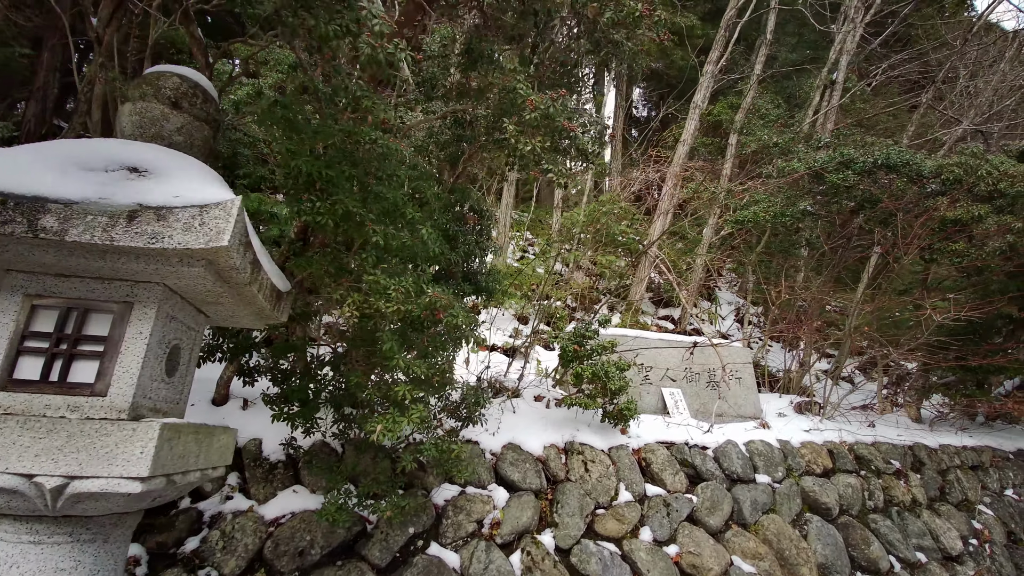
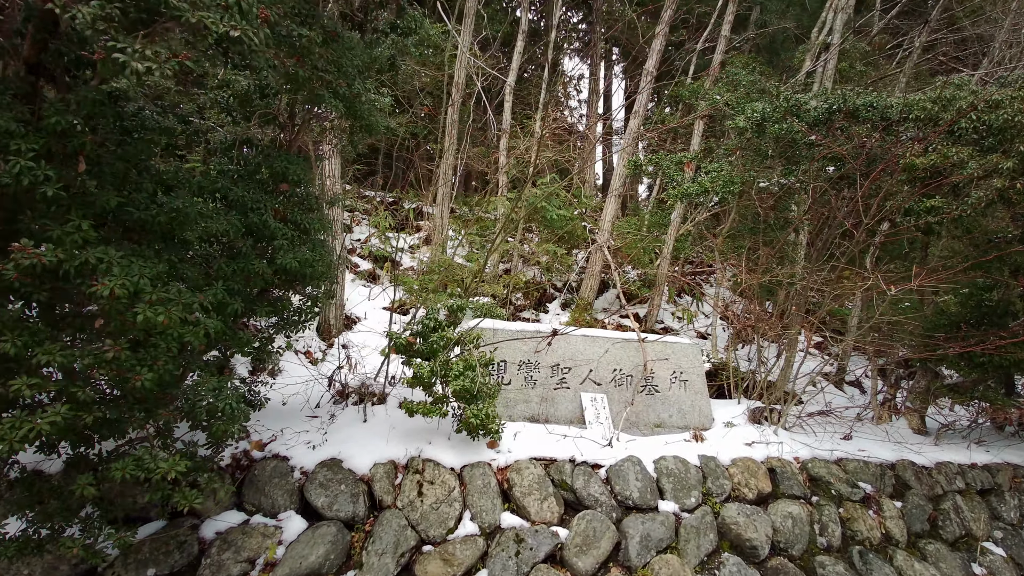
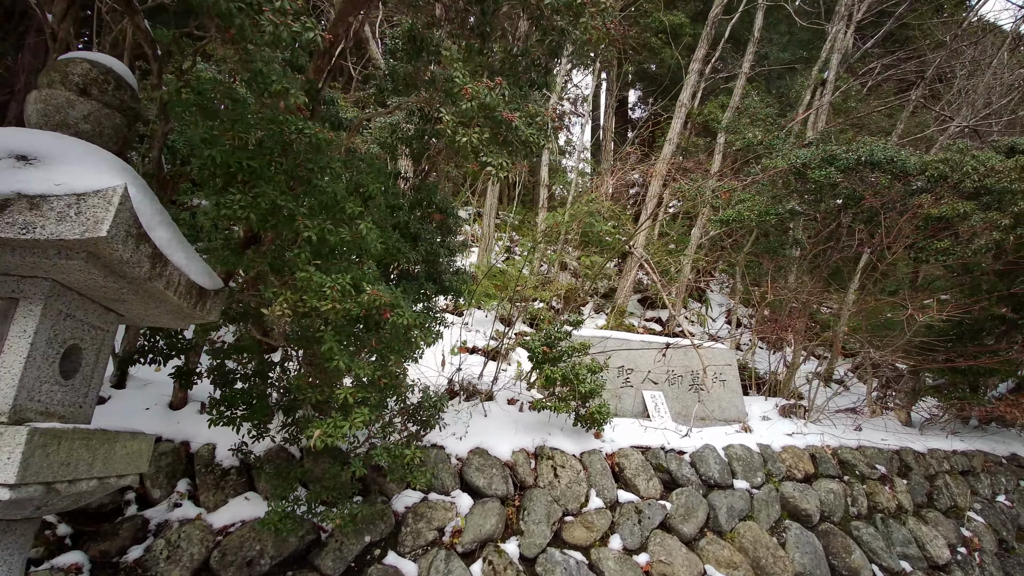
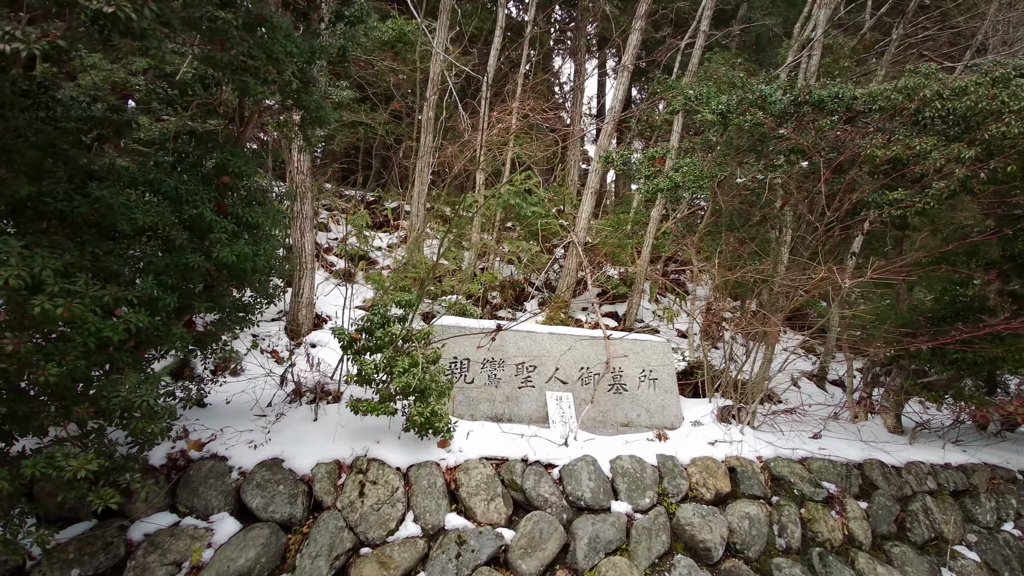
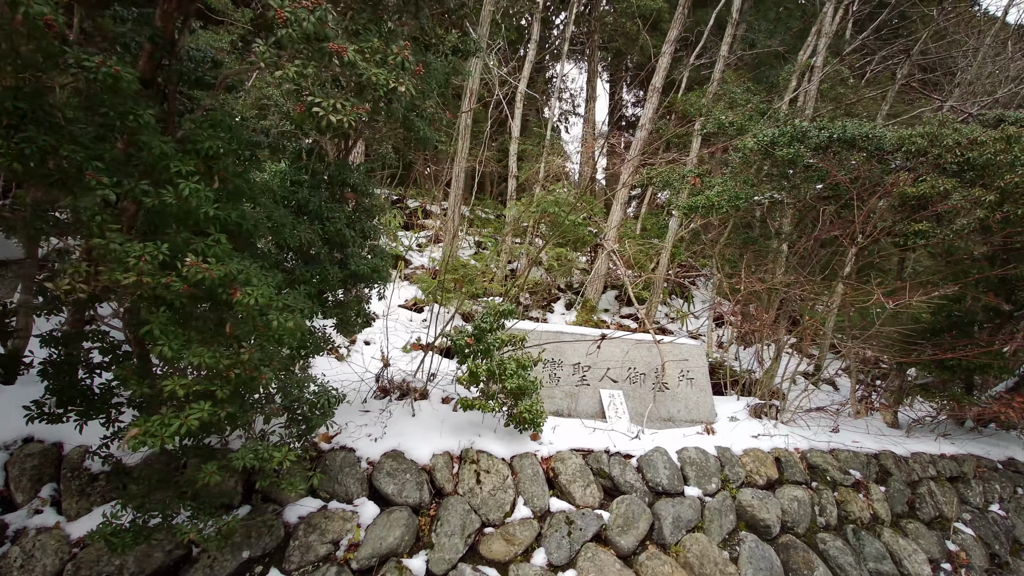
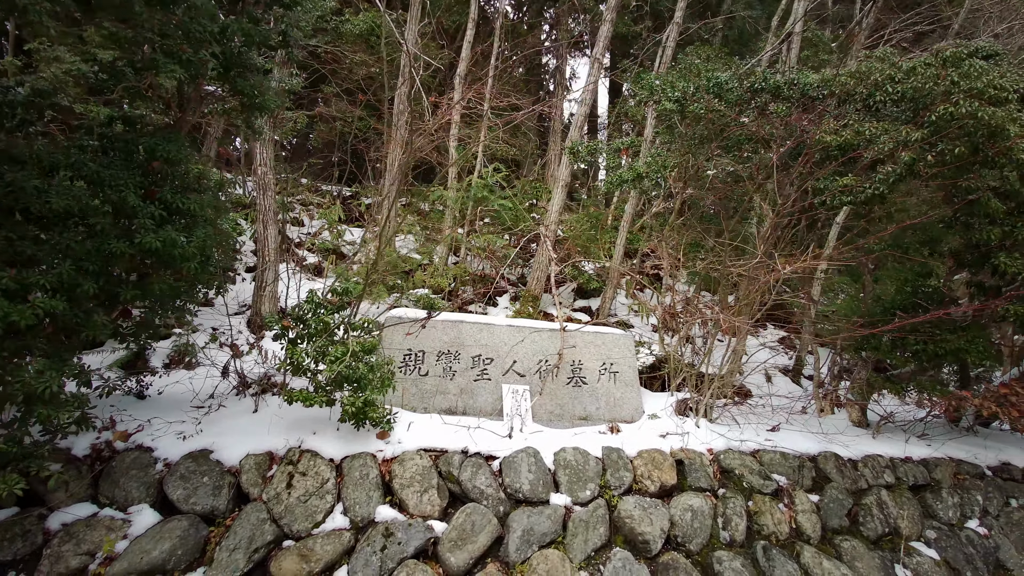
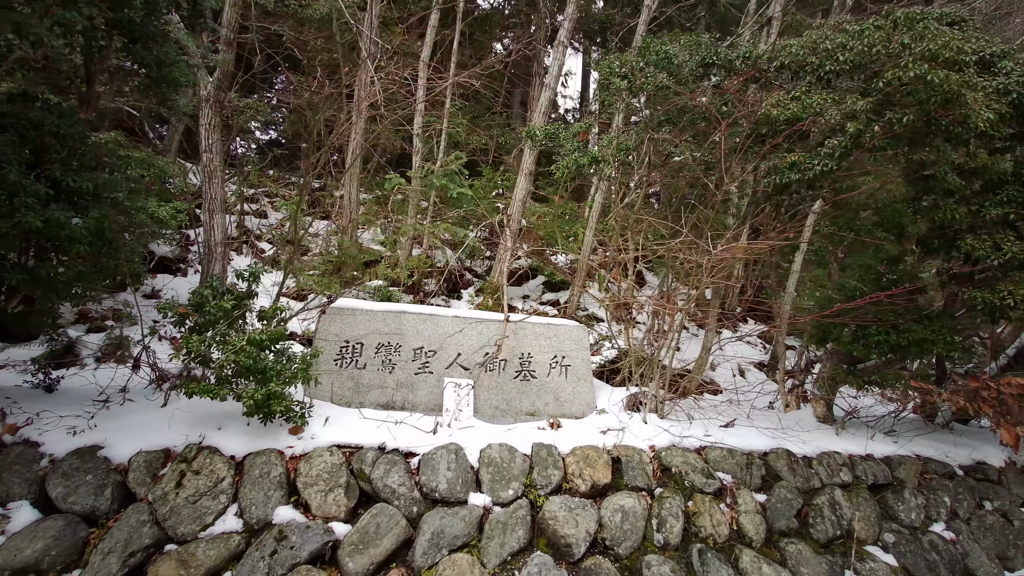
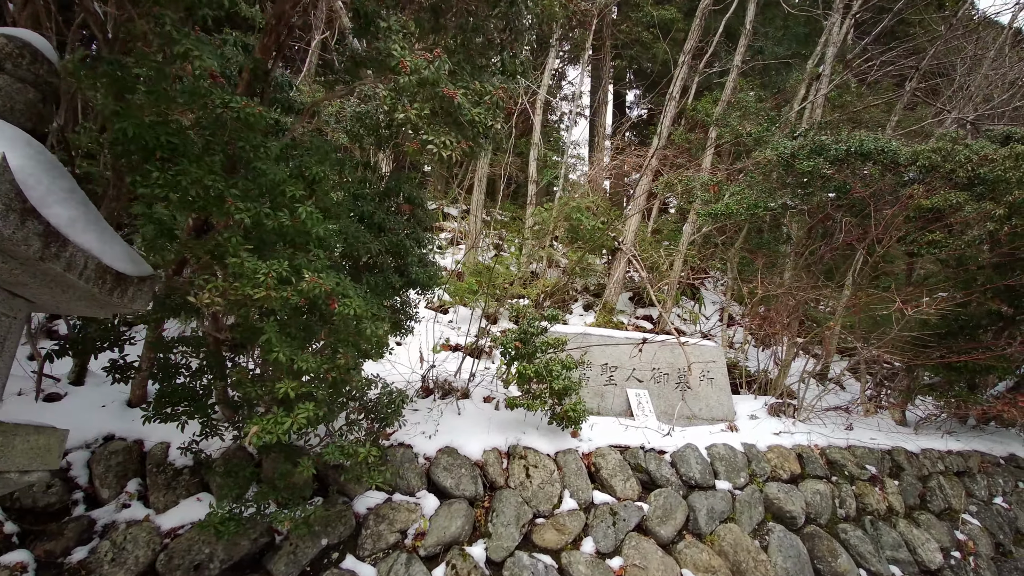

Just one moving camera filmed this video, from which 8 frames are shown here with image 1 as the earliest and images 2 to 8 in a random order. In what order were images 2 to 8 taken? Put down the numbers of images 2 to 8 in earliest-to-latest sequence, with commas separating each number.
3, 8, 5, 2, 4, 6, 7
